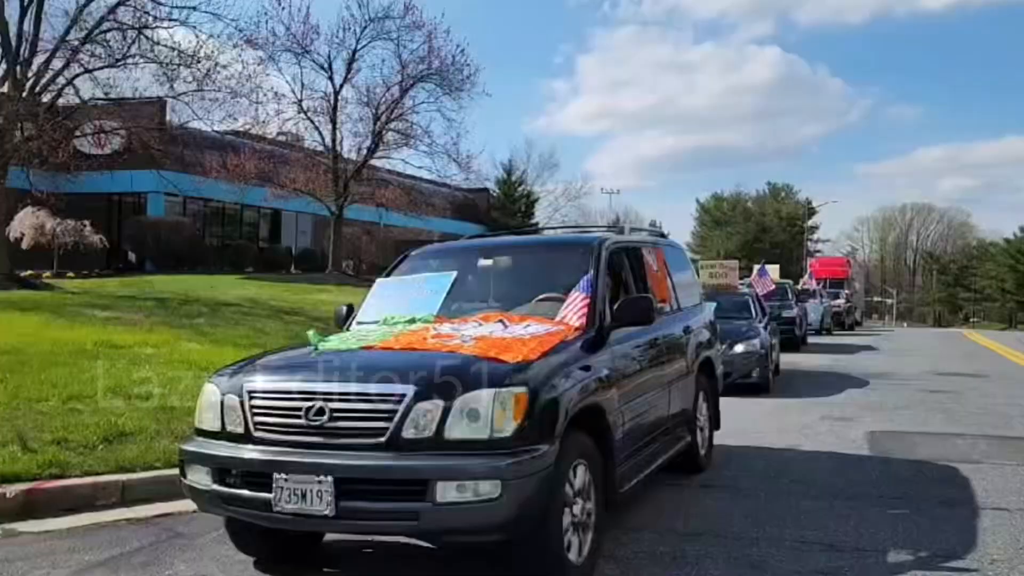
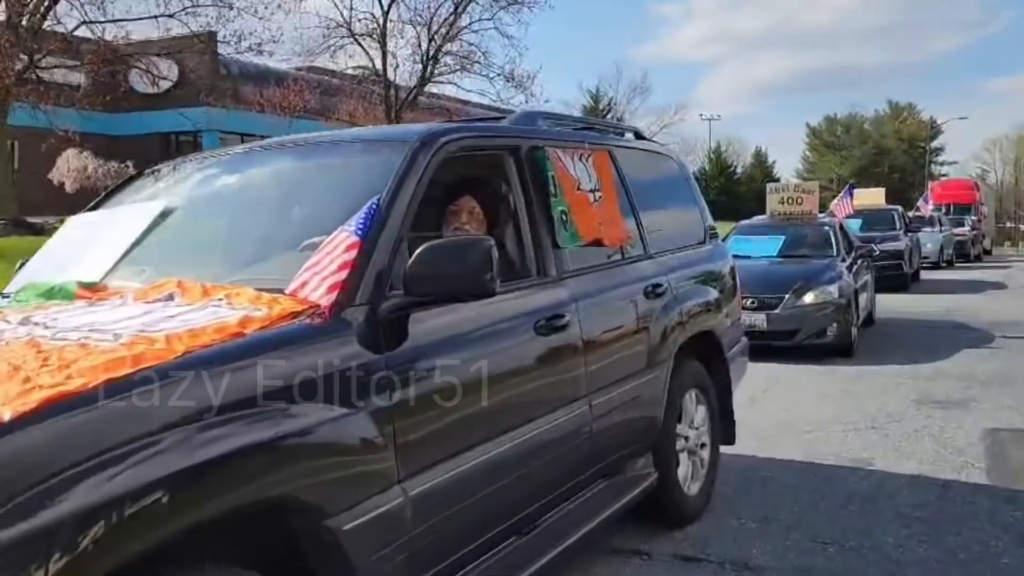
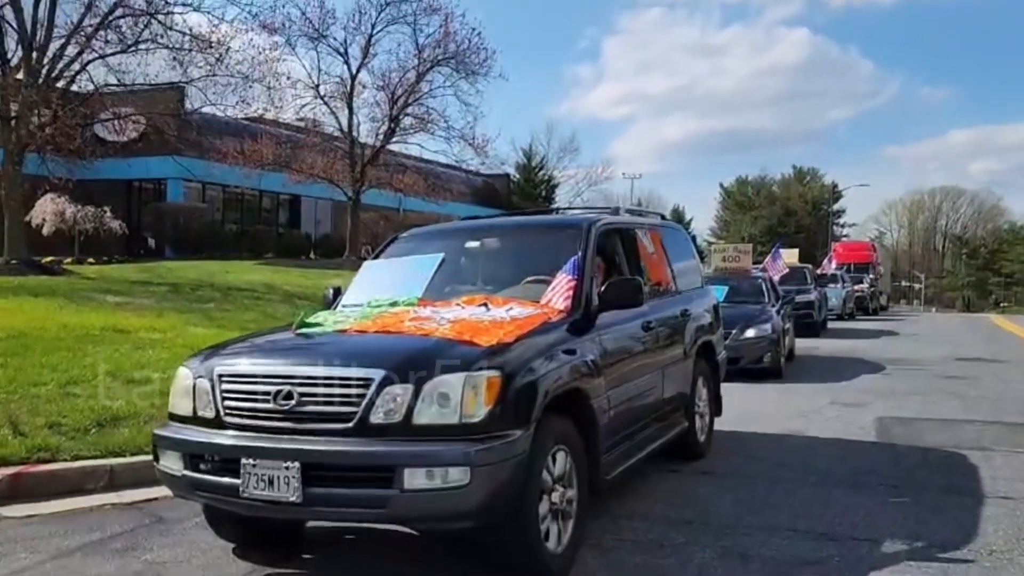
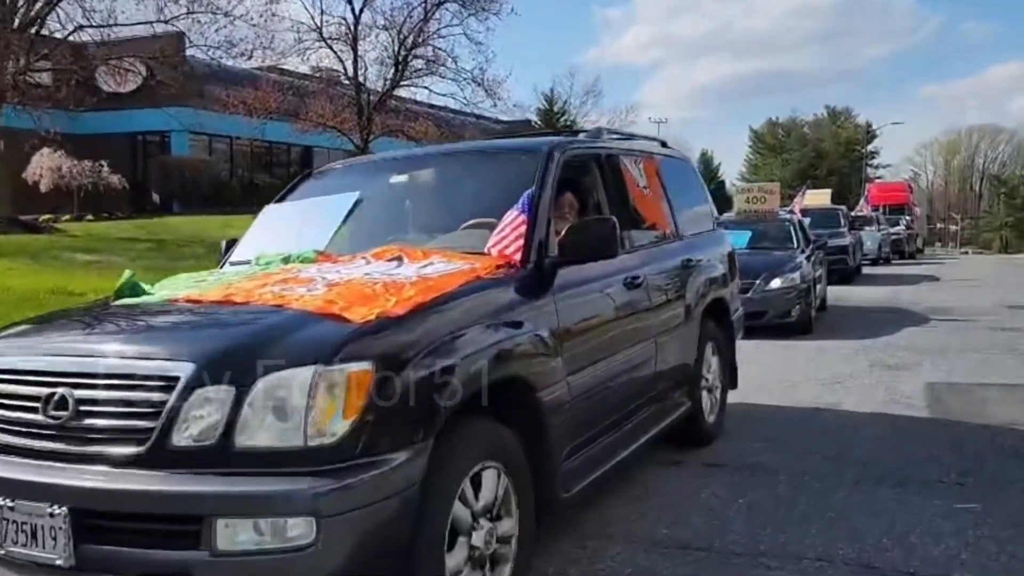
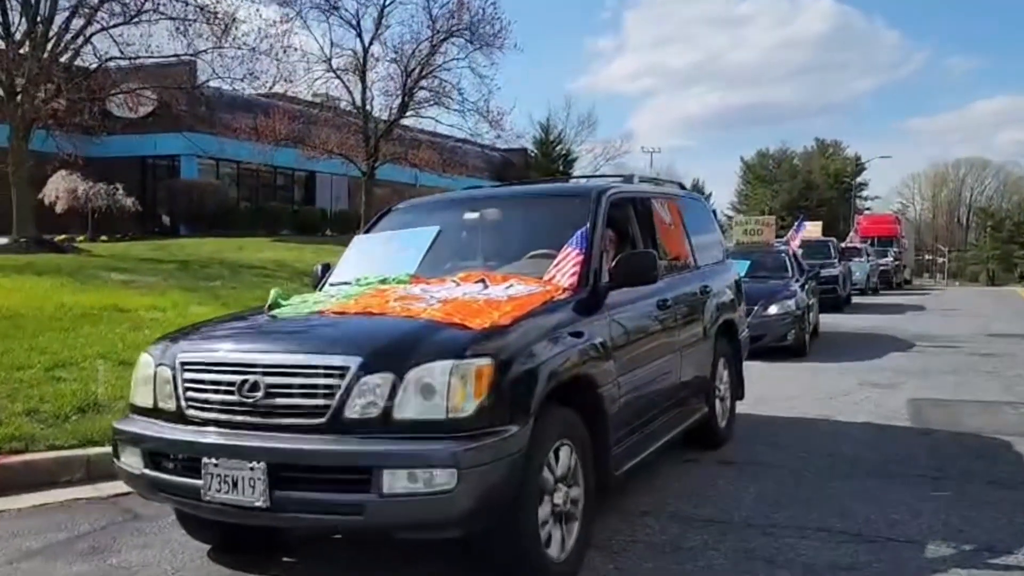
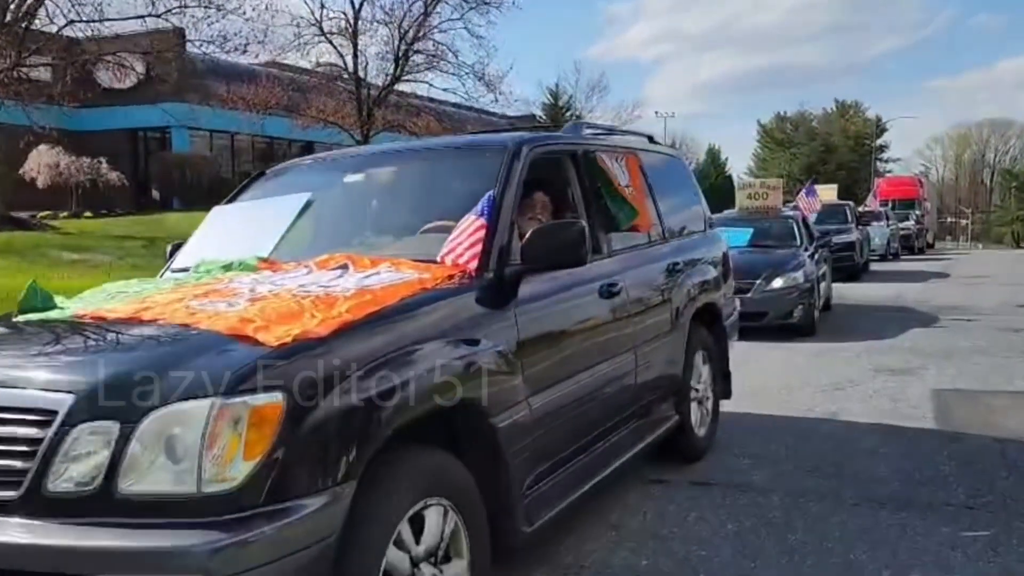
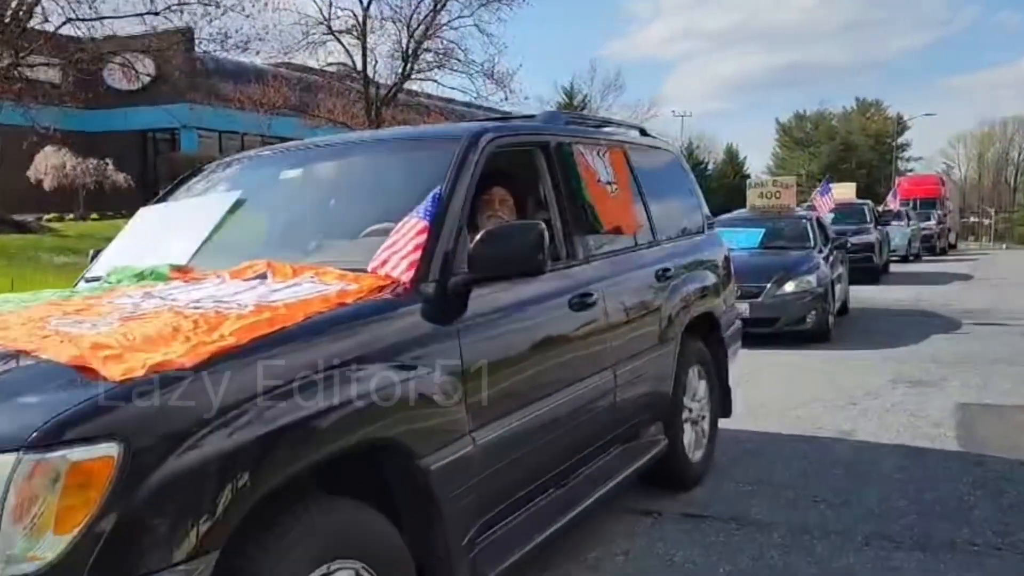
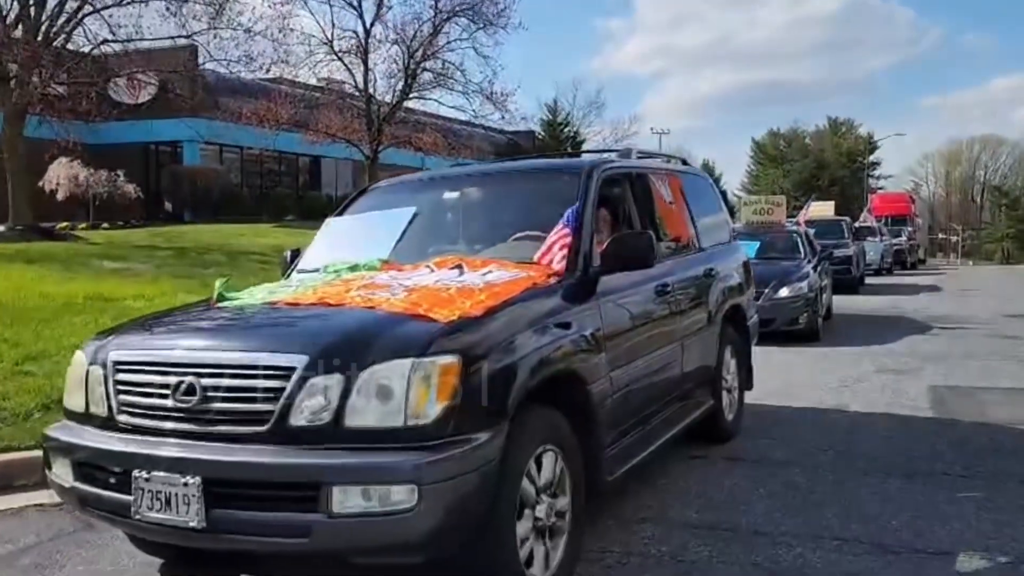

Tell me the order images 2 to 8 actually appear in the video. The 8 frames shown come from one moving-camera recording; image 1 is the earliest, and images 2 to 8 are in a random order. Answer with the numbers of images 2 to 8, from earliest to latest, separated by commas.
3, 5, 8, 4, 6, 7, 2
